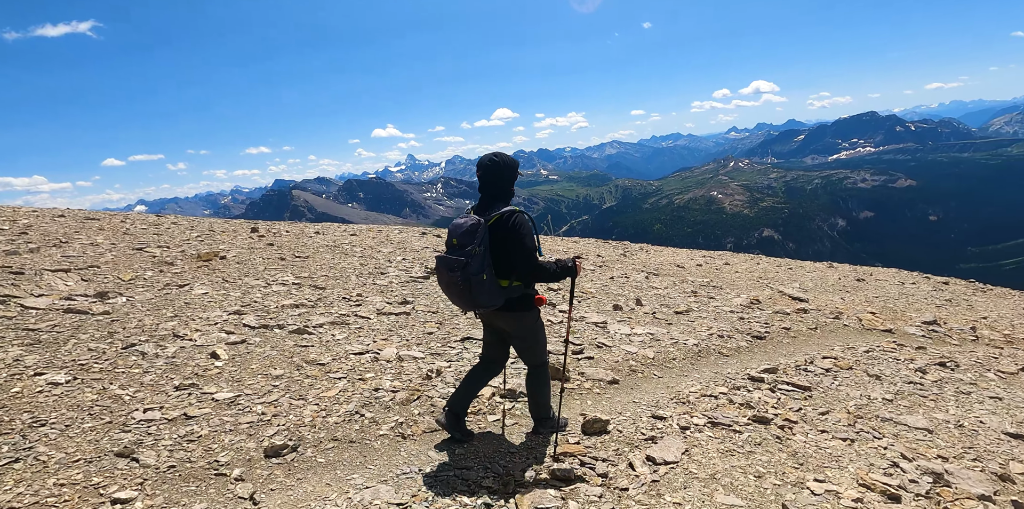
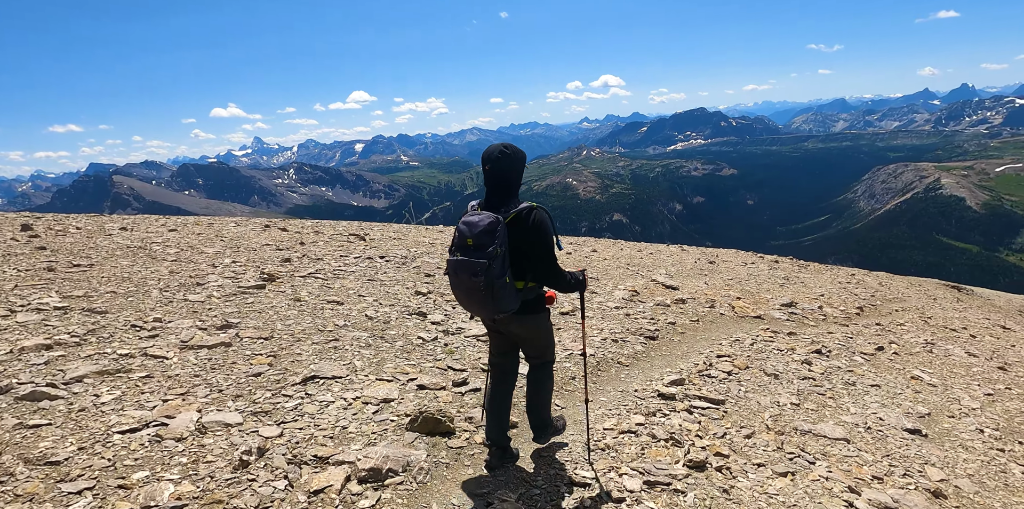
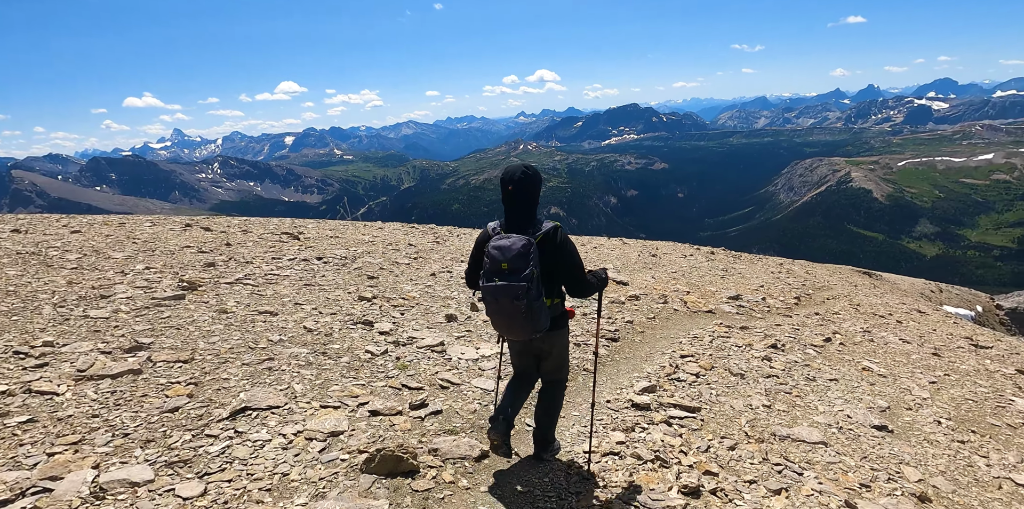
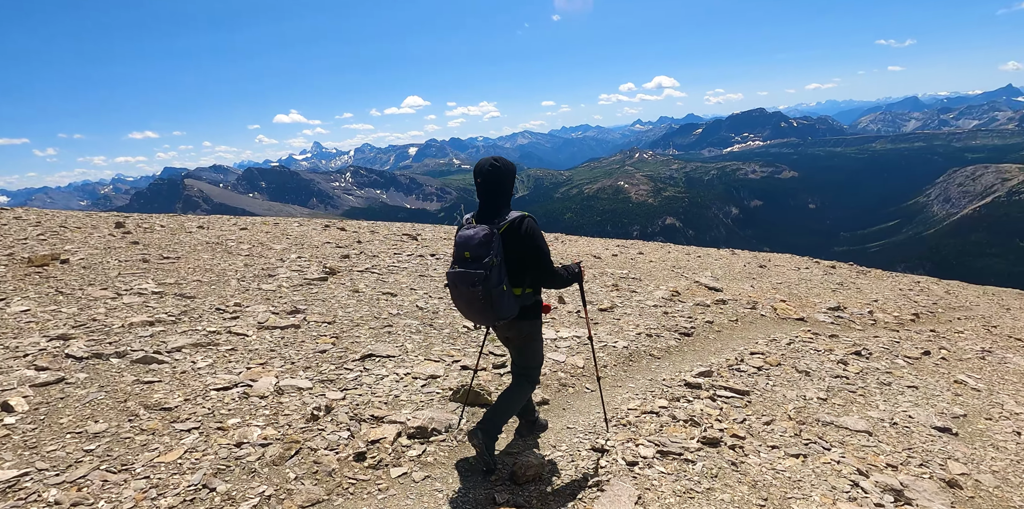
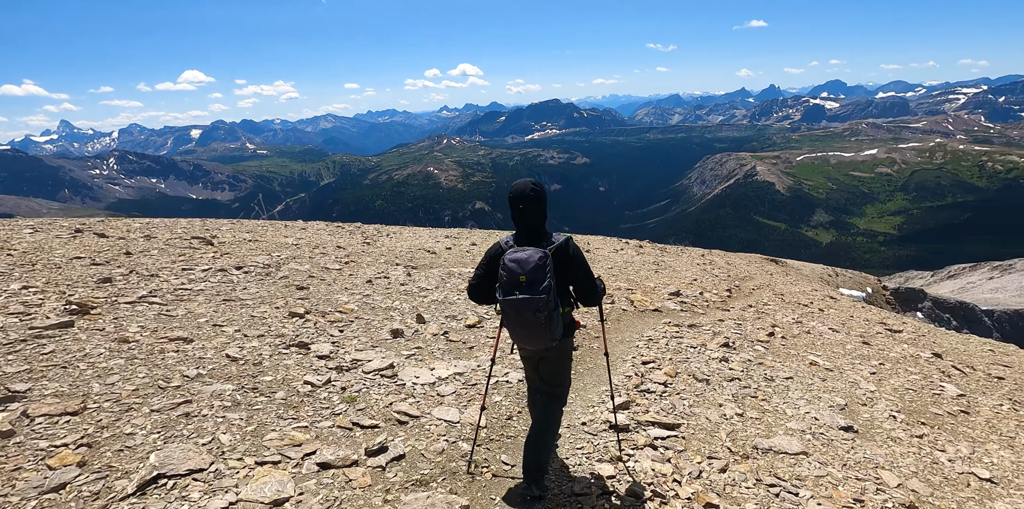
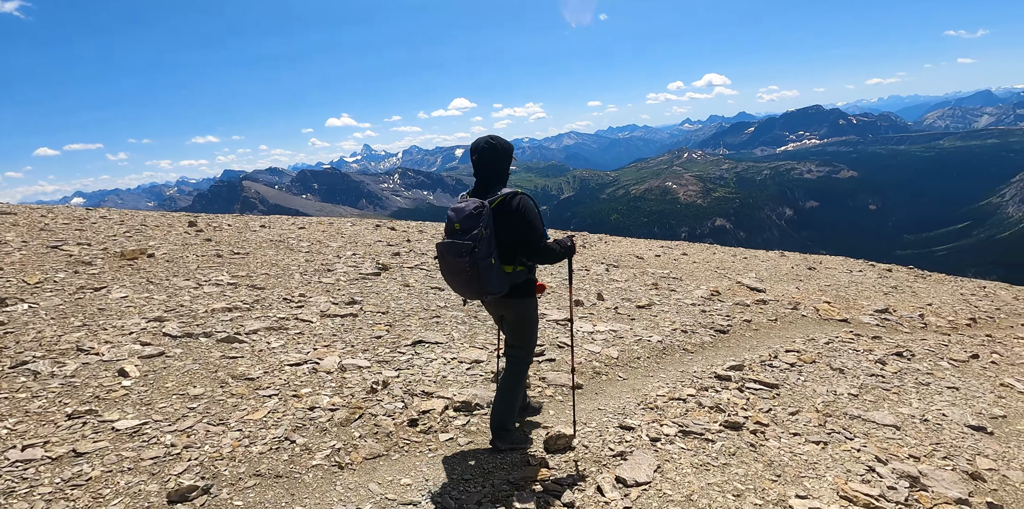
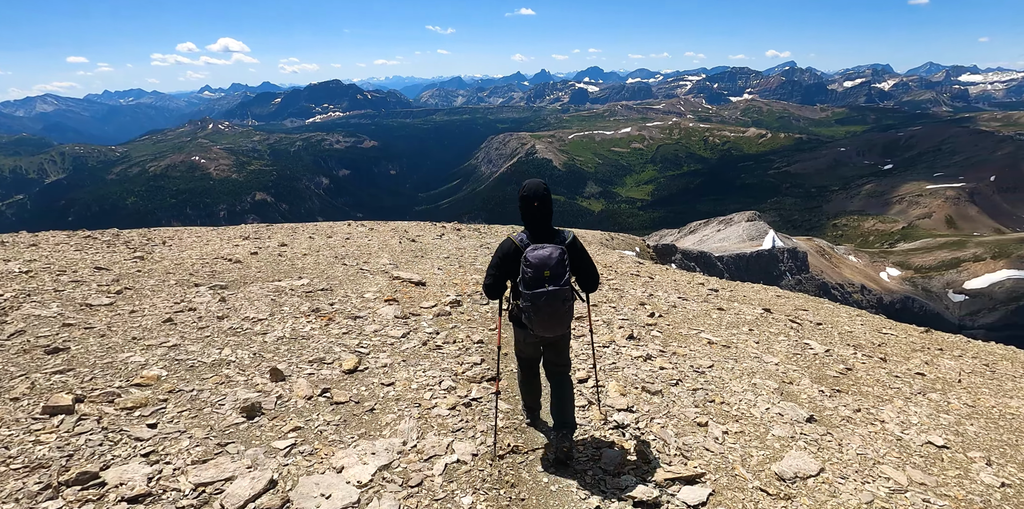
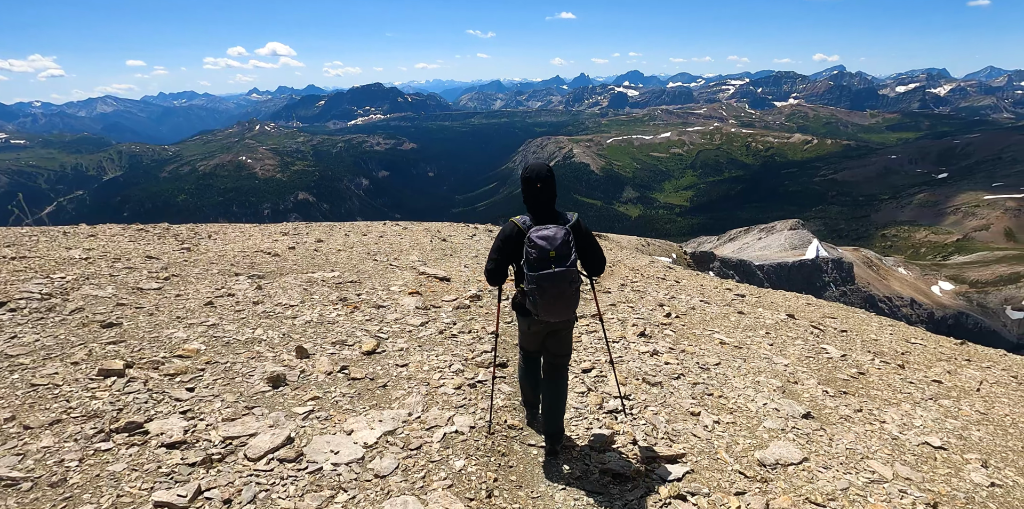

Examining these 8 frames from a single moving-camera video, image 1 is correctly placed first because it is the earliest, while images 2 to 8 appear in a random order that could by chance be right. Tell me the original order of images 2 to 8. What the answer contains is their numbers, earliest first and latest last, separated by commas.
6, 4, 2, 3, 5, 8, 7
